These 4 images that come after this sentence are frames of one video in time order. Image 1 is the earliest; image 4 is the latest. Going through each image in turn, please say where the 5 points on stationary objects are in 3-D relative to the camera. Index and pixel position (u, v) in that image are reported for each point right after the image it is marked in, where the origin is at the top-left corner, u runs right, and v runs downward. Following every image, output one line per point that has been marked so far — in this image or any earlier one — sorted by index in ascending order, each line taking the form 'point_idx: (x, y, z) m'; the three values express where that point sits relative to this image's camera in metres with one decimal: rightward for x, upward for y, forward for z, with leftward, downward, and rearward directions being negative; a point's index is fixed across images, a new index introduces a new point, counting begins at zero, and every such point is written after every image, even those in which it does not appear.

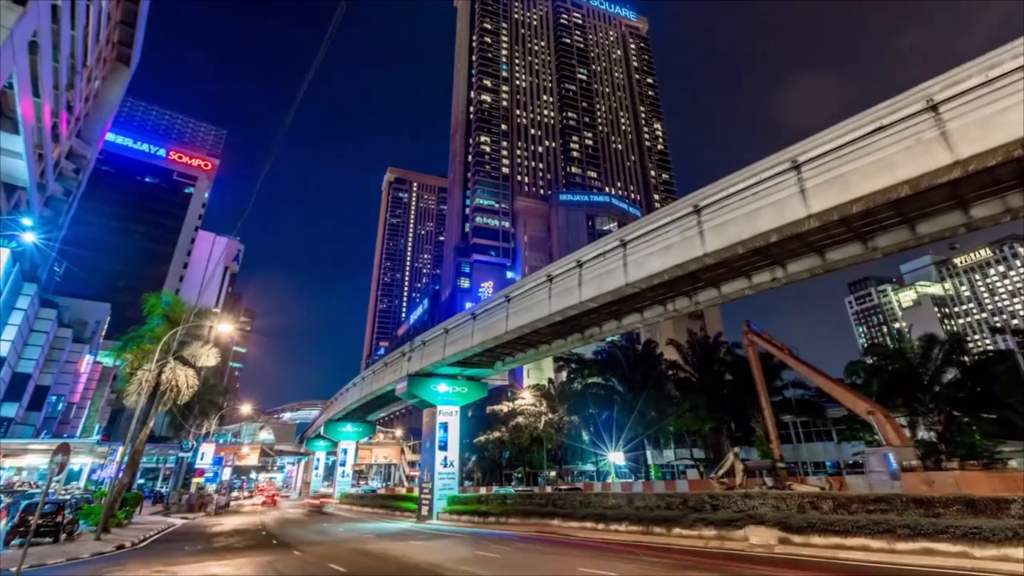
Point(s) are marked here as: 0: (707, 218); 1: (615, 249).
0: (+5.4, +2.0, +14.6) m
1: (+3.5, +1.4, +17.5) m
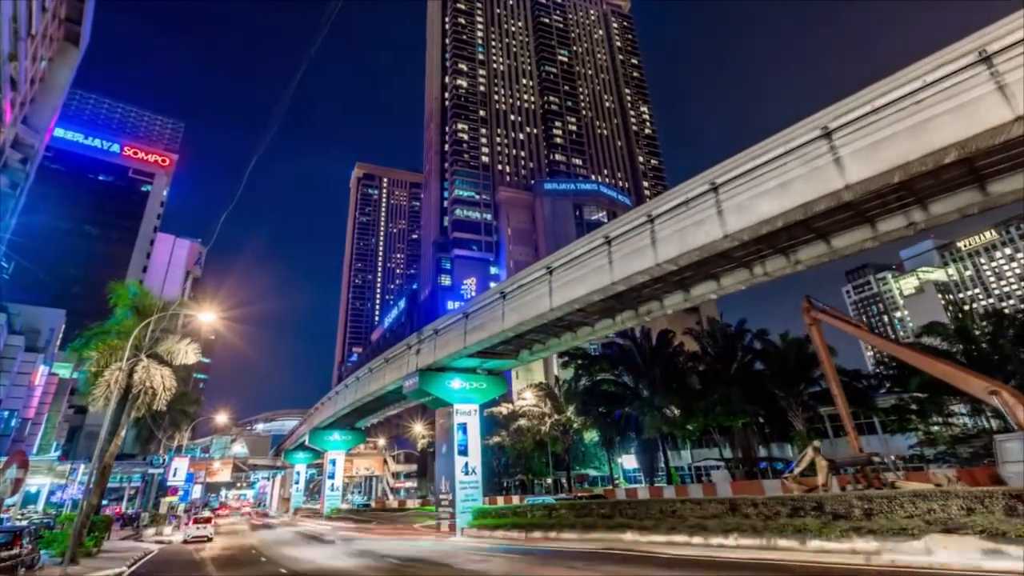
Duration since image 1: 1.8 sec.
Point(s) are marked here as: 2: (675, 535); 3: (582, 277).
0: (+7.4, +3.3, +11.7) m
1: (+5.3, +2.6, +14.5) m
2: (+4.6, -7.2, +14.9) m
3: (+2.5, +0.4, +18.2) m
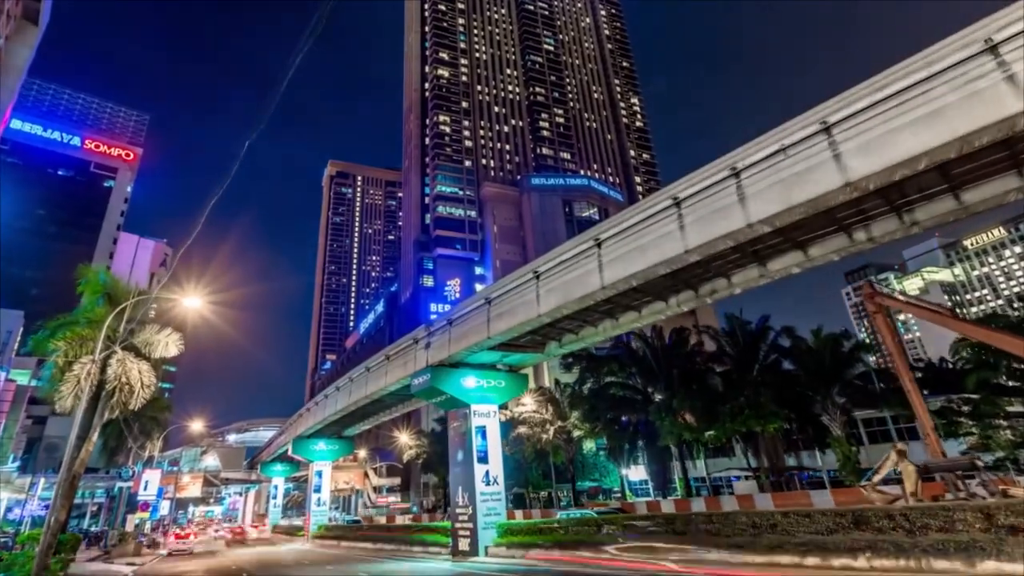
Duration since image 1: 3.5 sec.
0: (+9.2, +4.2, +9.6) m
1: (+7.0, +3.5, +12.3) m
2: (+6.4, -6.3, +12.5) m
3: (+4.0, +1.2, +15.9) m
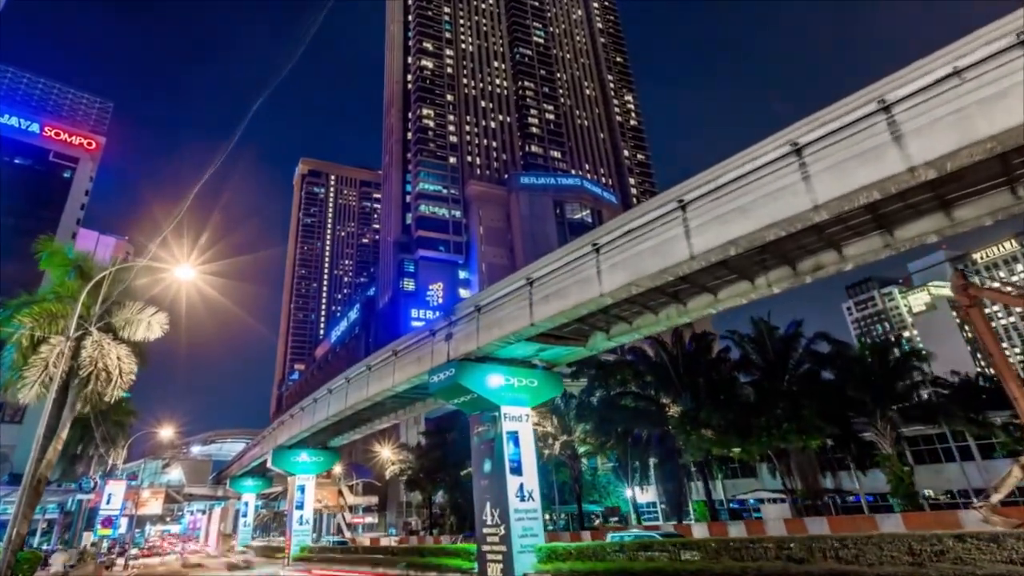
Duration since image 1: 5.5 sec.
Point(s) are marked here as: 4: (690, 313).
0: (+11.7, +5.0, +7.4) m
1: (+9.3, +4.3, +10.0) m
2: (+8.6, -5.5, +10.0) m
3: (+6.1, +2.0, +13.4) m
4: (+6.2, -0.7, +18.2) m
